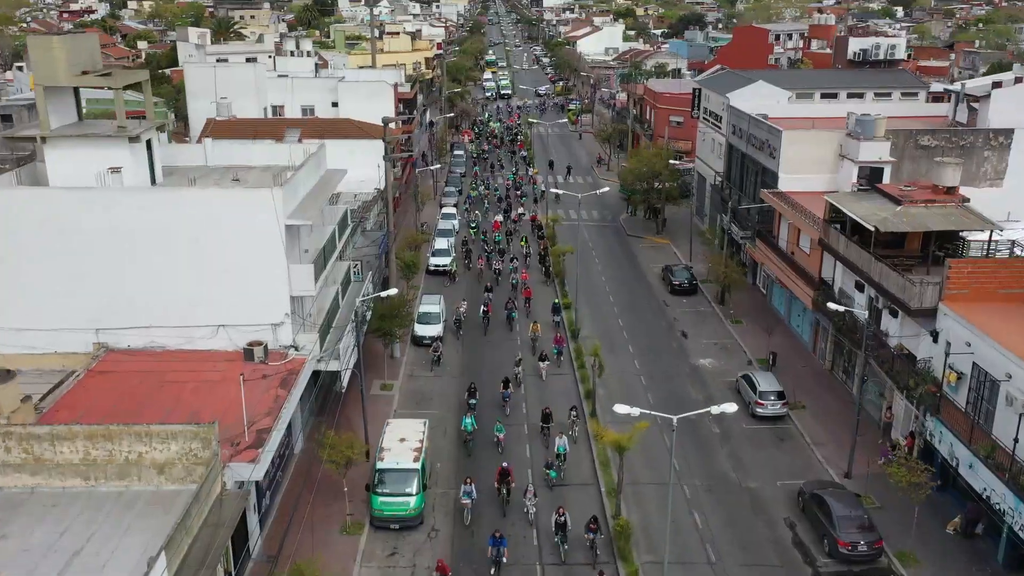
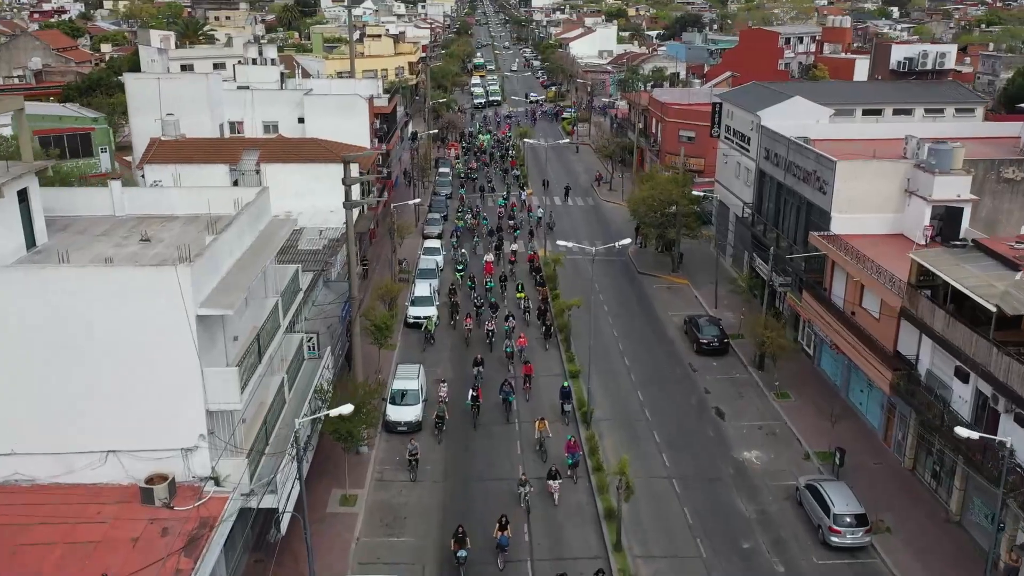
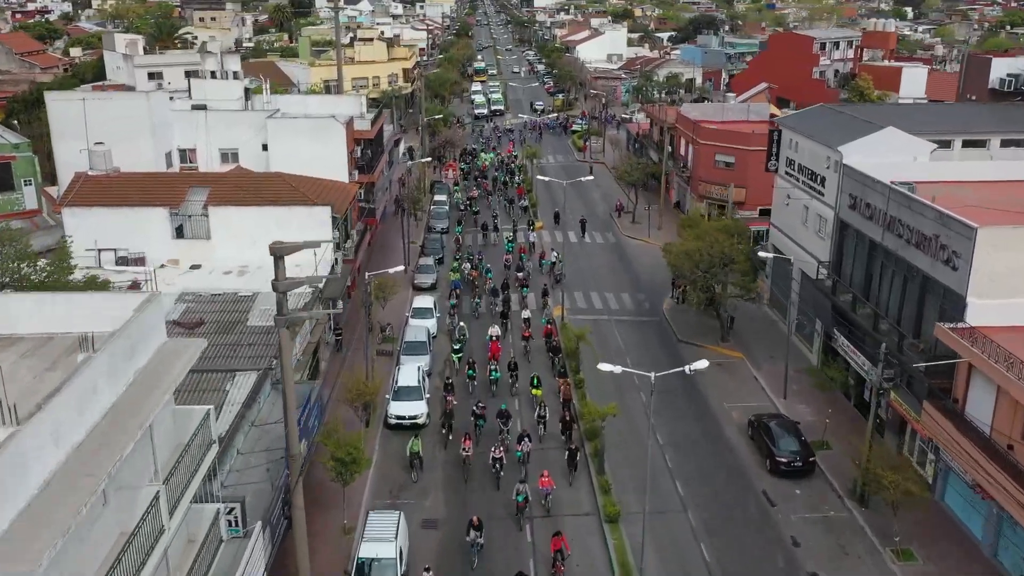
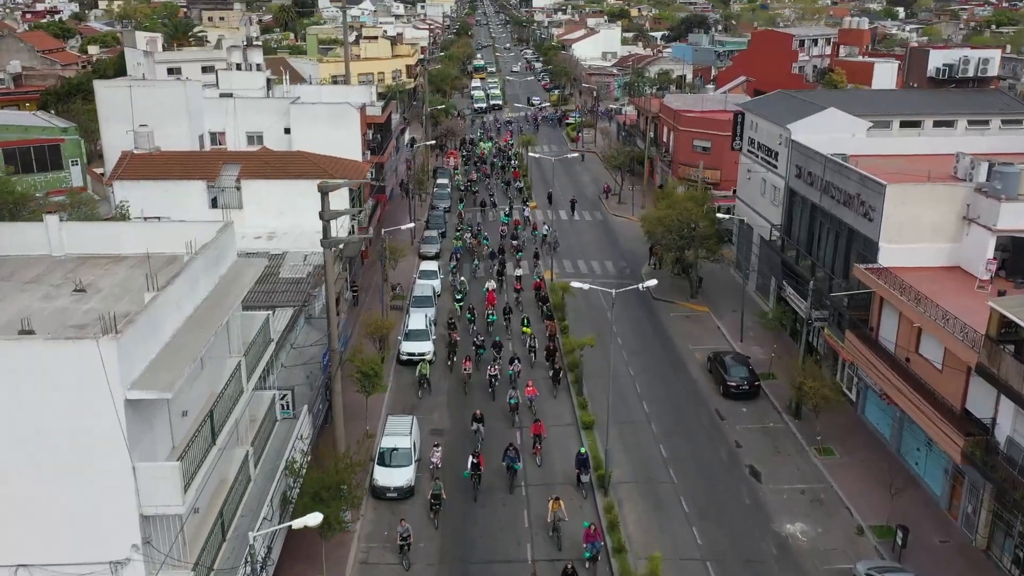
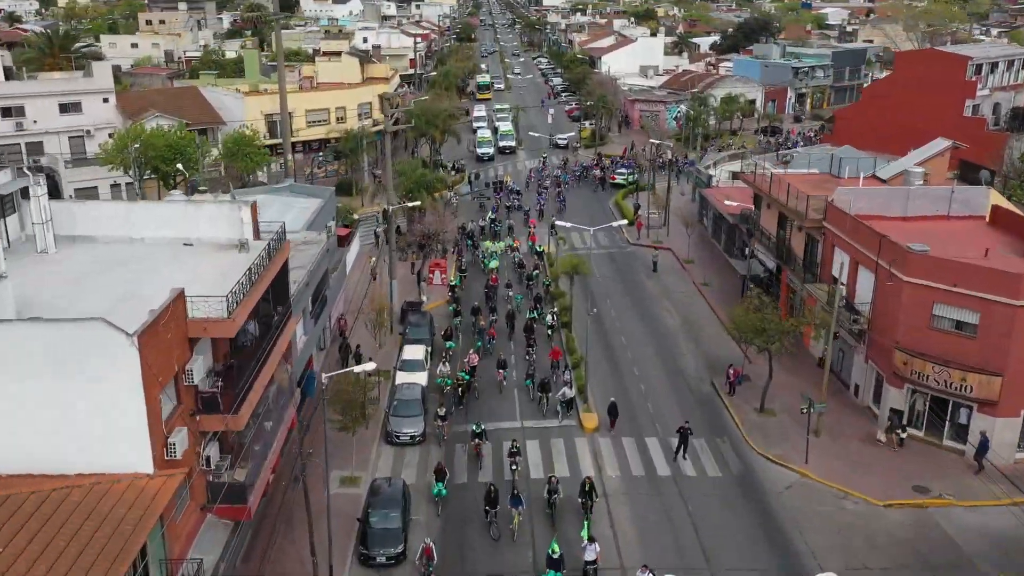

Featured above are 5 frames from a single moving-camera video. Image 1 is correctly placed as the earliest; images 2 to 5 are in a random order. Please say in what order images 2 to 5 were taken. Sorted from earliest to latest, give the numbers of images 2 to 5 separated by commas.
2, 4, 3, 5
